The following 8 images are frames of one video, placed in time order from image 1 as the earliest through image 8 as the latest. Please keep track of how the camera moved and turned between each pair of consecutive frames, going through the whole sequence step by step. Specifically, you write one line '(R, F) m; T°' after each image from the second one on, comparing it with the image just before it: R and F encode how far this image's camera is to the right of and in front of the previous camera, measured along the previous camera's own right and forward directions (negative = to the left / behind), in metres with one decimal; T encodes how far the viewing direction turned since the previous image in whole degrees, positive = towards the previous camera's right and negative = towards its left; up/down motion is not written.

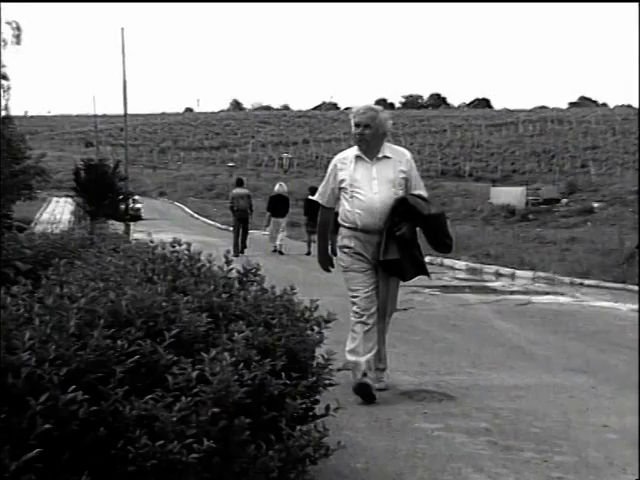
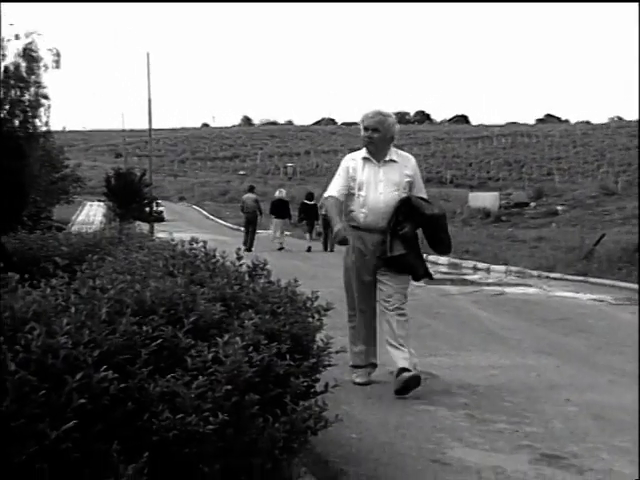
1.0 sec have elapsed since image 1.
(0.0, -0.4) m; 0°
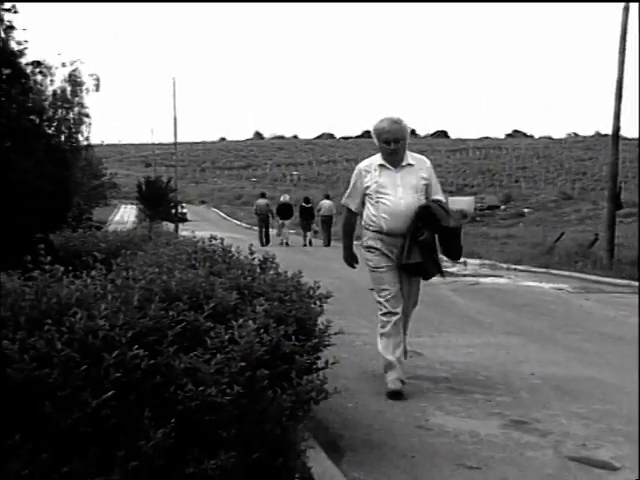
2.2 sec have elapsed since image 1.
(0.0, -0.5) m; 0°
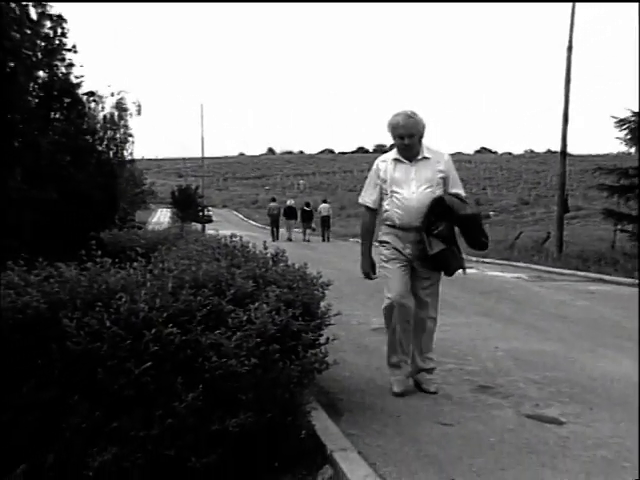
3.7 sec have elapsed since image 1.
(0.0, -0.8) m; 0°
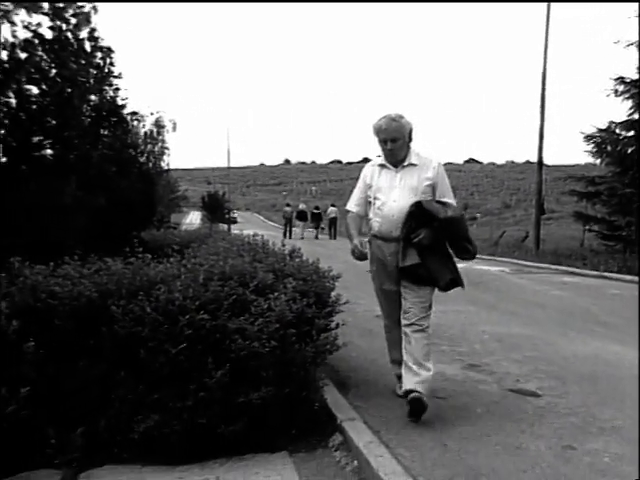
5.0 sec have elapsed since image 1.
(0.0, -0.7) m; 0°
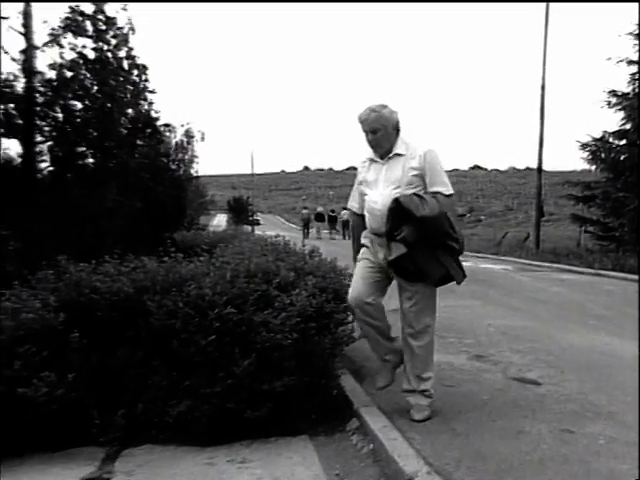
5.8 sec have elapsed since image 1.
(0.0, -0.4) m; -1°
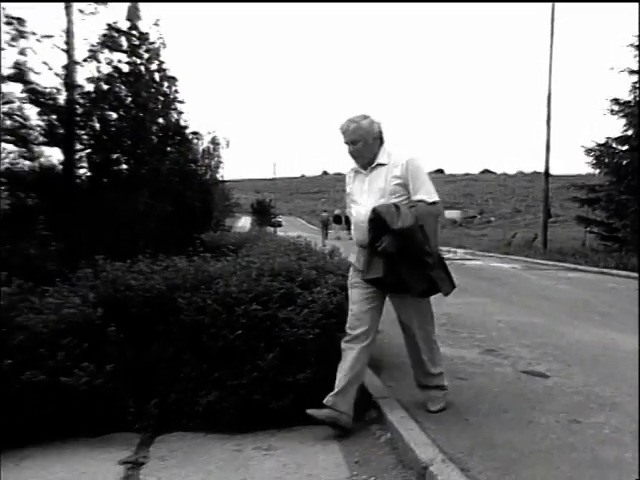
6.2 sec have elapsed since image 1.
(0.0, -0.3) m; -1°
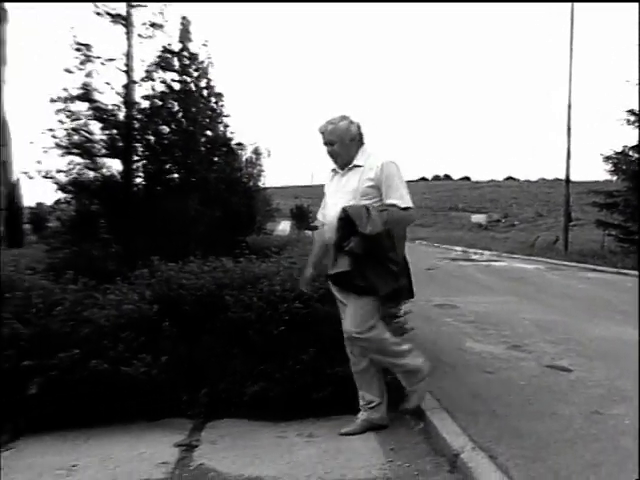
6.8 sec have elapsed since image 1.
(0.0, -0.4) m; -1°
